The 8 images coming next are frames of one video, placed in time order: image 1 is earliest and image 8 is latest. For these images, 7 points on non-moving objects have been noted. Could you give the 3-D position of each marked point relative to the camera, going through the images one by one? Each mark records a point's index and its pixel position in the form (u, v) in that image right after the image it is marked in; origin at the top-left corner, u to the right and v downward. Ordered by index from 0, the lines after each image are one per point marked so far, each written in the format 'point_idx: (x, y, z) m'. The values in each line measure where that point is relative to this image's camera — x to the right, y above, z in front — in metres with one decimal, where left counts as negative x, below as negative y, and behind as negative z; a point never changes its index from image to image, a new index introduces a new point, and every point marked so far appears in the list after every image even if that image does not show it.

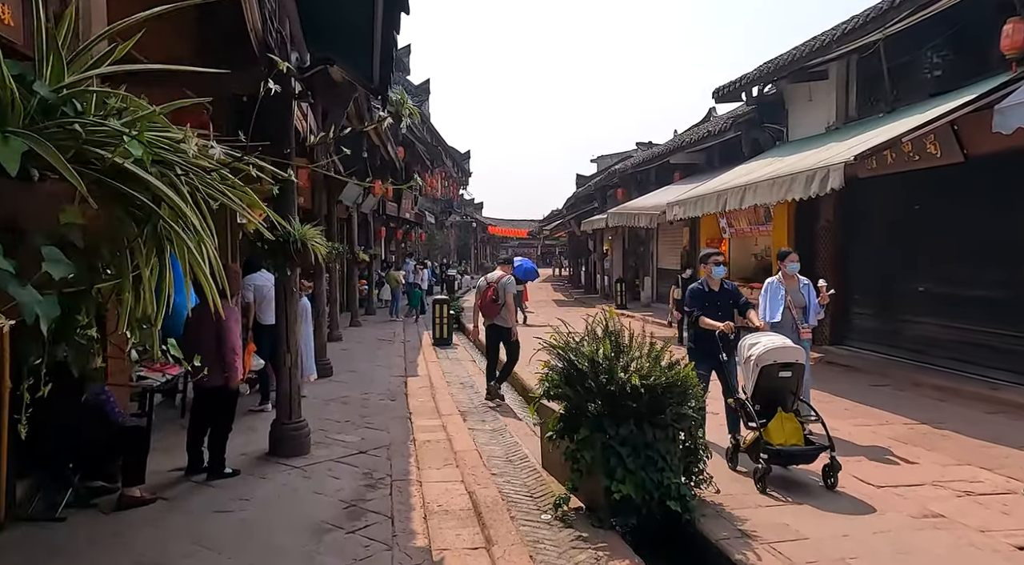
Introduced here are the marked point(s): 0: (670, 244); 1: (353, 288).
0: (+4.2, +1.0, +19.5) m
1: (-3.5, -0.1, +16.2) m
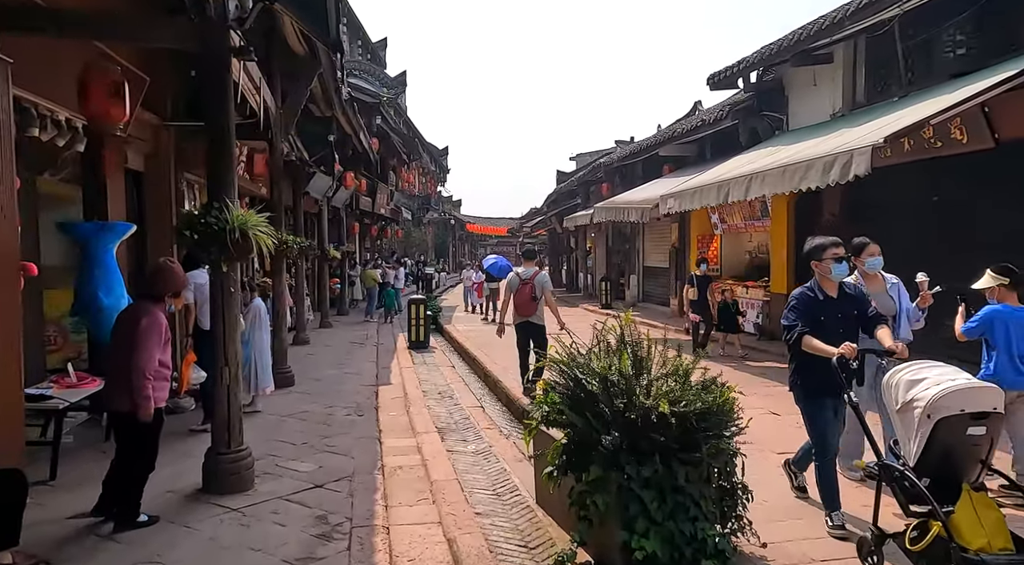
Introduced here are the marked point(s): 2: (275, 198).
0: (+3.7, +1.0, +18.7) m
1: (-3.9, -0.1, +15.1) m
2: (-2.7, +0.9, +8.2) m
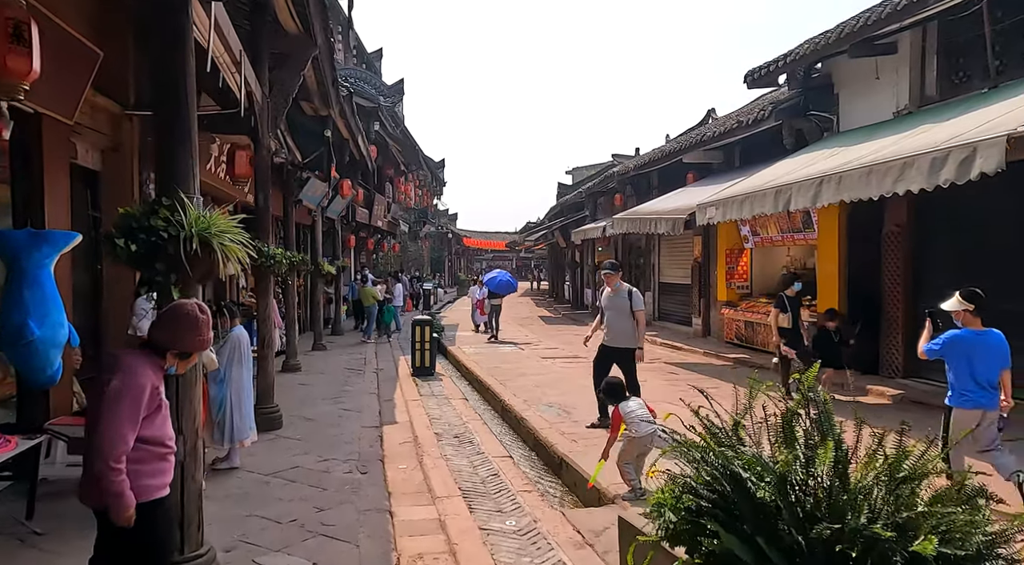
0: (+3.9, +0.6, +17.5) m
1: (-3.6, -0.4, +13.7) m
2: (-2.4, +0.7, +6.9) m
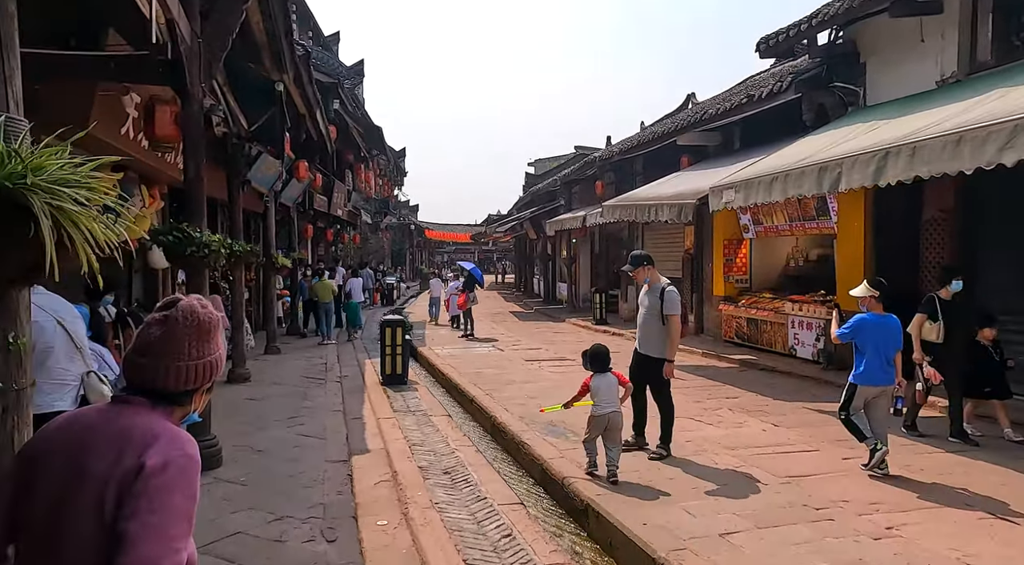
0: (+3.3, +0.8, +16.2) m
1: (-4.0, -0.3, +12.1) m
2: (-2.3, +0.8, +5.3) m
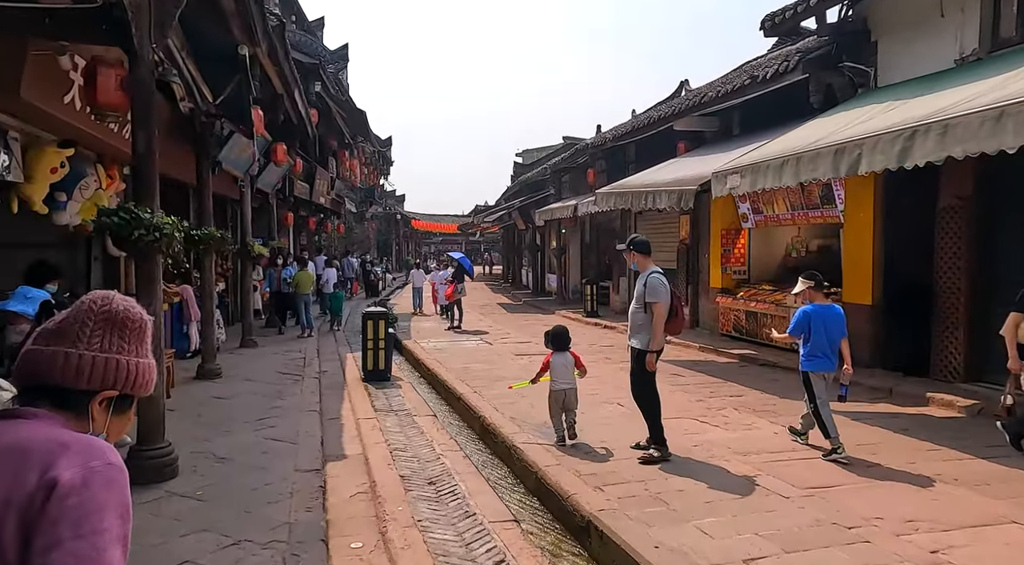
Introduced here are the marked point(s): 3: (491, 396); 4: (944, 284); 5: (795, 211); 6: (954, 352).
0: (+3.1, +1.0, +15.7) m
1: (-4.1, -0.2, +11.5) m
2: (-2.4, +0.8, +4.7) m
3: (-0.2, -1.2, +8.0) m
4: (+4.8, 0.0, +8.2) m
5: (+4.0, +1.0, +10.5) m
6: (+4.8, -0.7, +8.0) m
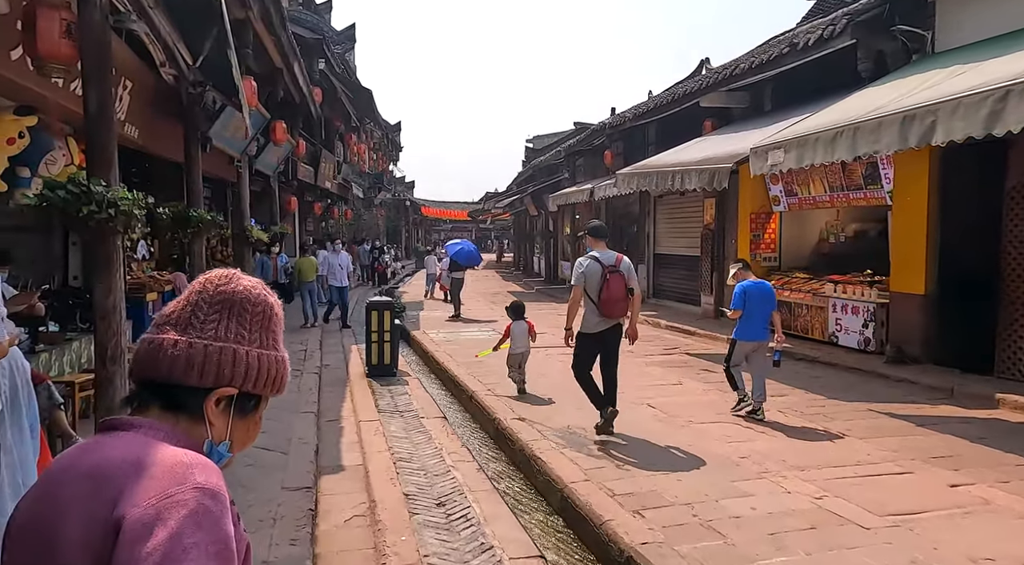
0: (+3.4, +1.2, +14.9) m
1: (-3.9, 0.0, +10.8) m
2: (-2.2, +0.9, +3.9) m
3: (0.0, -1.1, +7.2) m
4: (+4.9, +0.1, +7.3) m
5: (+4.2, +1.2, +9.7) m
6: (+4.9, -0.6, +7.2) m
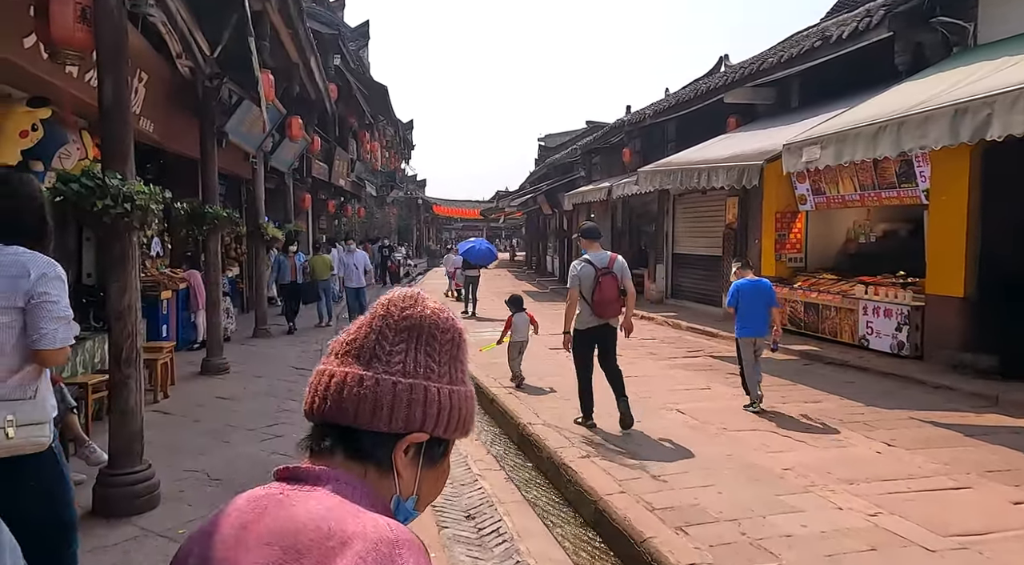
0: (+3.7, +1.2, +14.6) m
1: (-3.6, 0.0, +10.6) m
2: (-2.1, +0.9, +3.7) m
3: (+0.2, -1.1, +7.0) m
4: (+5.2, +0.1, +7.0) m
5: (+4.5, +1.2, +9.4) m
6: (+5.2, -0.6, +6.8) m
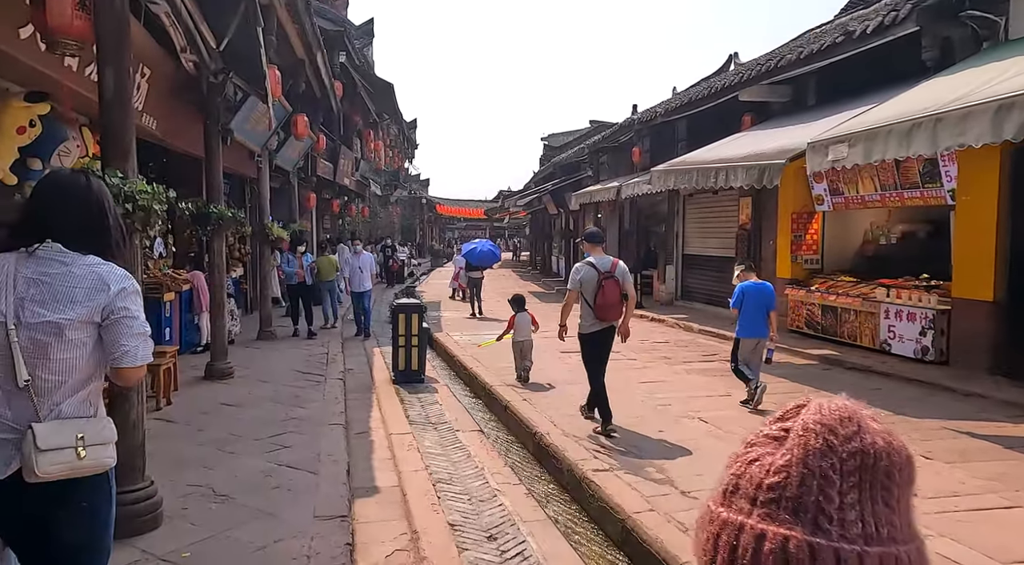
0: (+3.9, +1.2, +14.3) m
1: (-3.5, 0.0, +10.3) m
2: (-1.9, +0.9, +3.5) m
3: (+0.3, -1.1, +6.7) m
4: (+5.3, 0.0, +6.8) m
5: (+4.7, +1.1, +9.1) m
6: (+5.3, -0.7, +6.6) m
